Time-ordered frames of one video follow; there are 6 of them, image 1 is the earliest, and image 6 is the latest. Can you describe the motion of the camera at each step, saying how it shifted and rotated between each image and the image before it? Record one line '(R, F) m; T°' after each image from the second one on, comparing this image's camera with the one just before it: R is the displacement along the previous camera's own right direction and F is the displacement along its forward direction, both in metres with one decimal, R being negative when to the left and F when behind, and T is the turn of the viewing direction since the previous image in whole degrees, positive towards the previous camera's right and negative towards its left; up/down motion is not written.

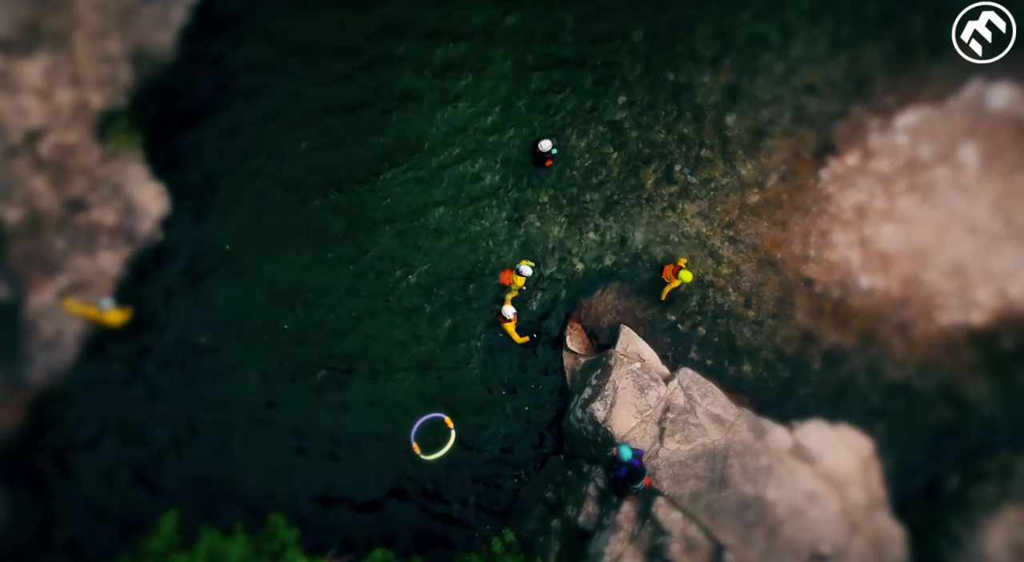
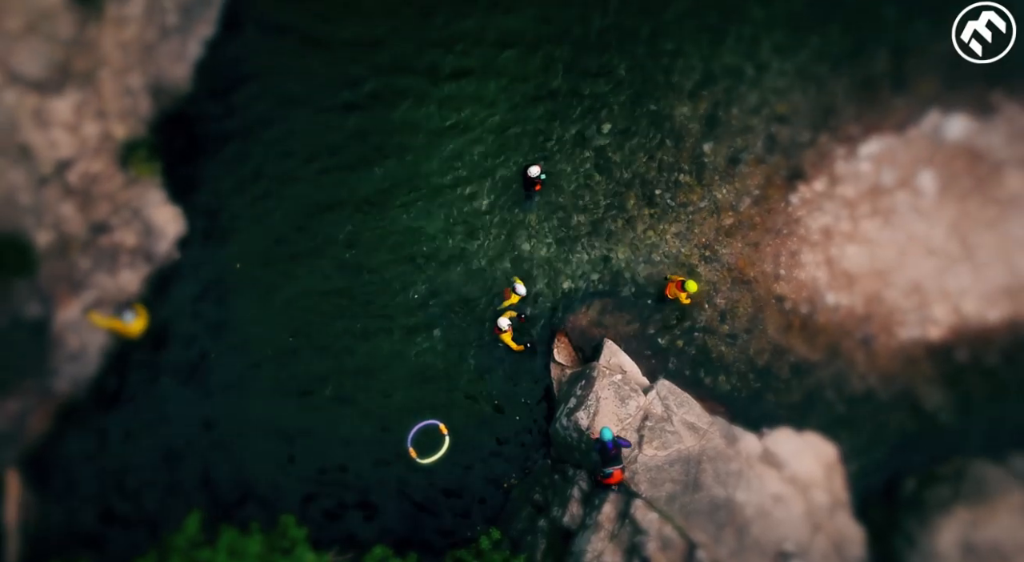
(+0.2, -0.8) m; 0°
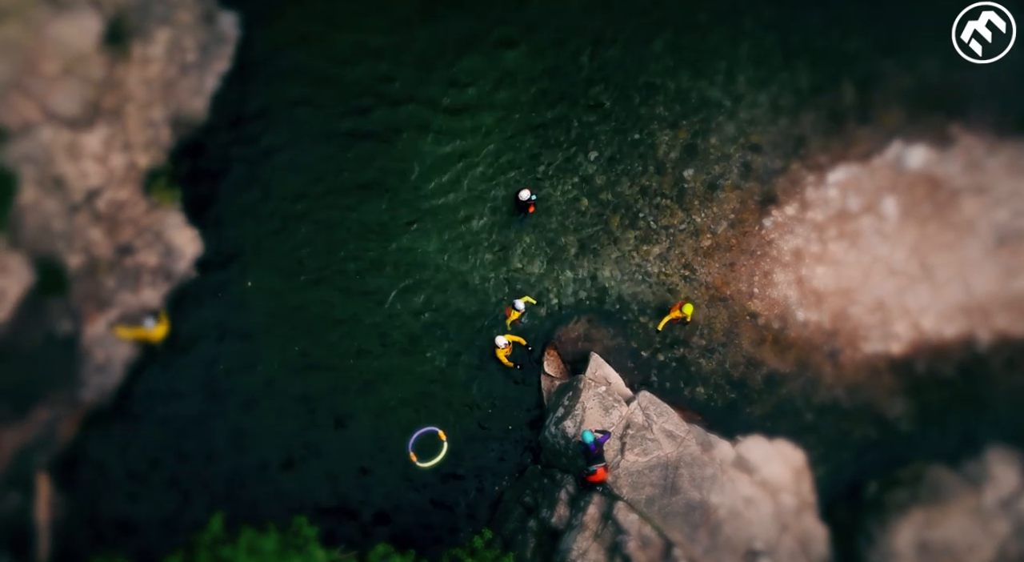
(+0.2, -0.9) m; 0°
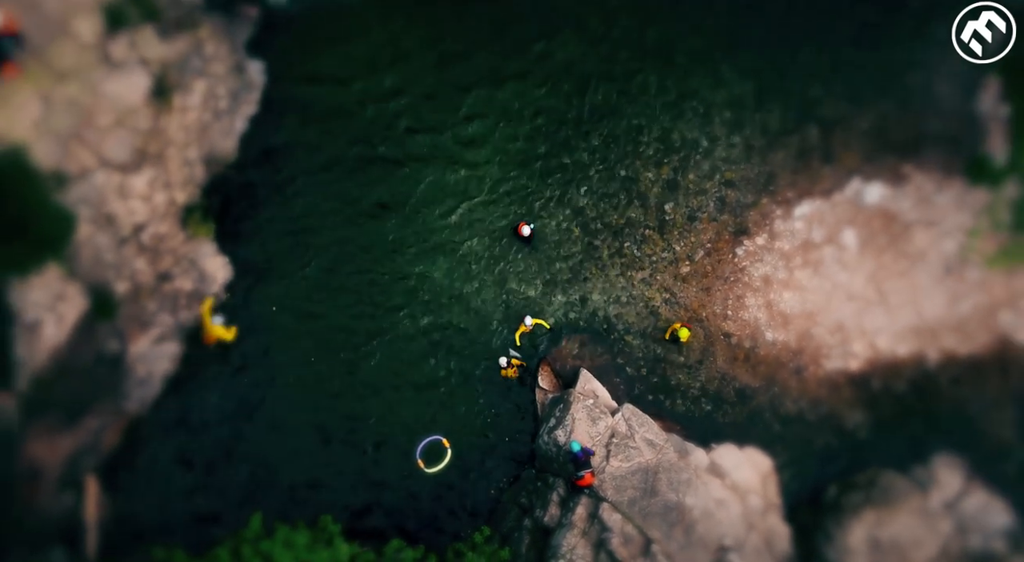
(+0.1, -1.4) m; 0°
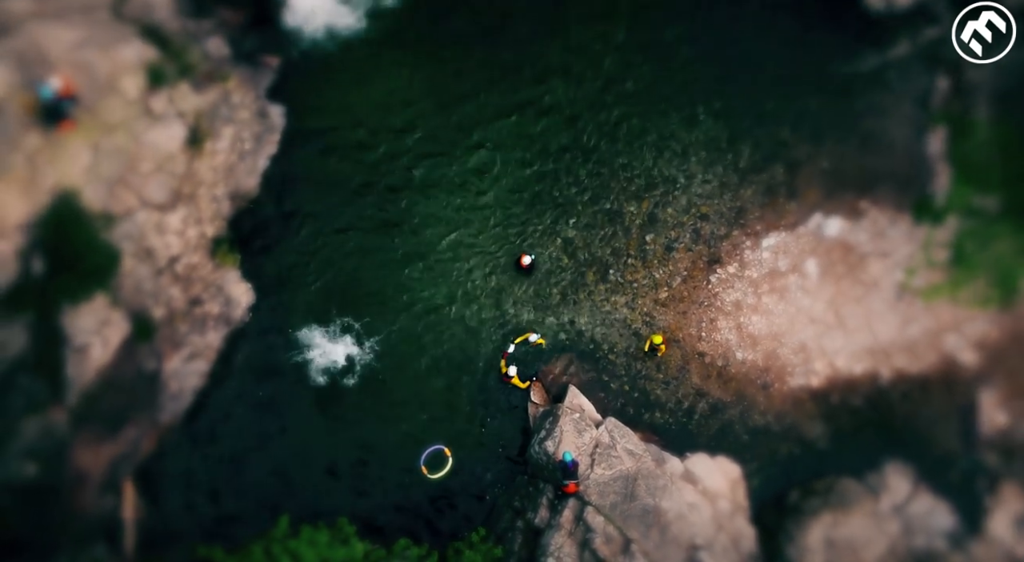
(+0.2, -1.5) m; 0°
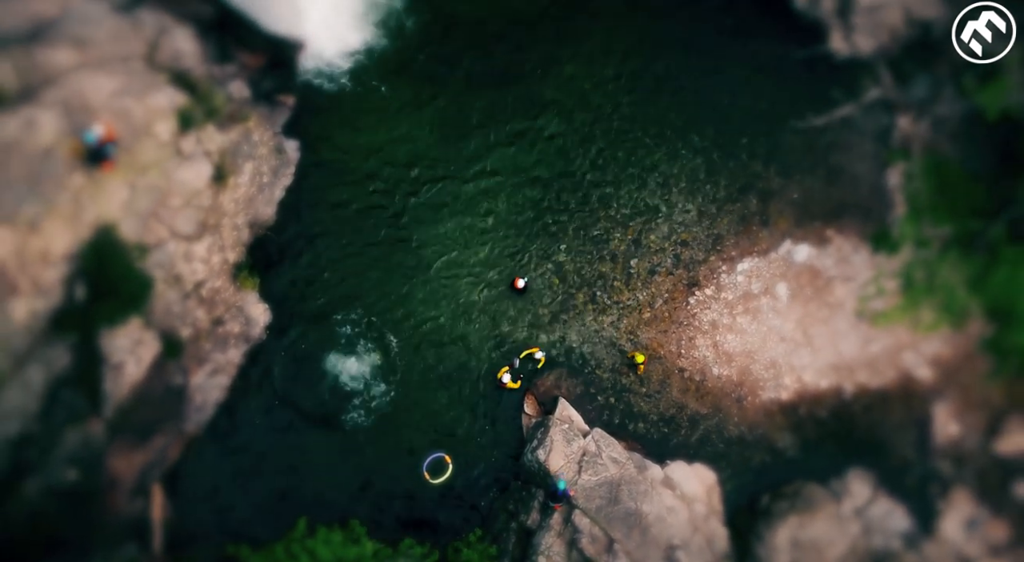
(+0.2, -1.4) m; 0°
